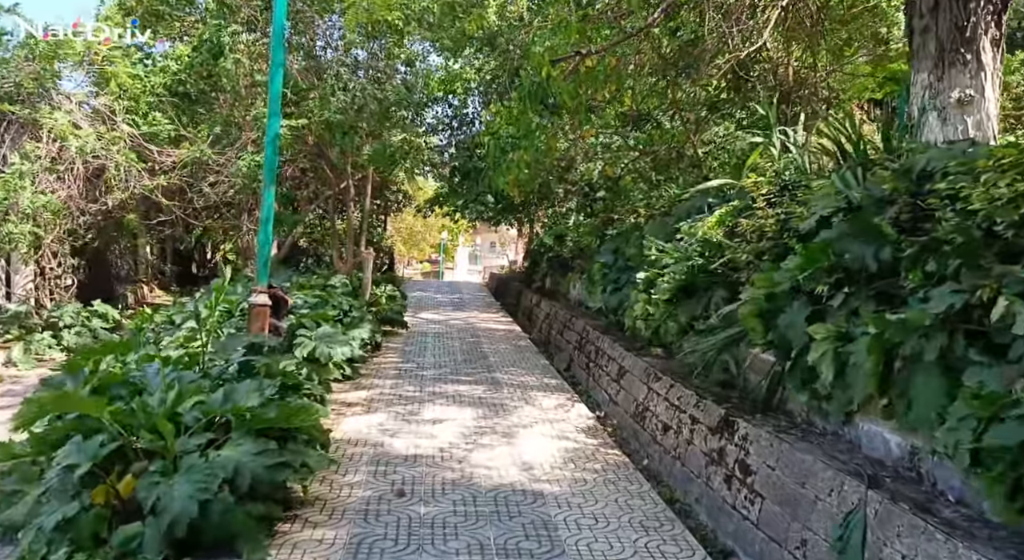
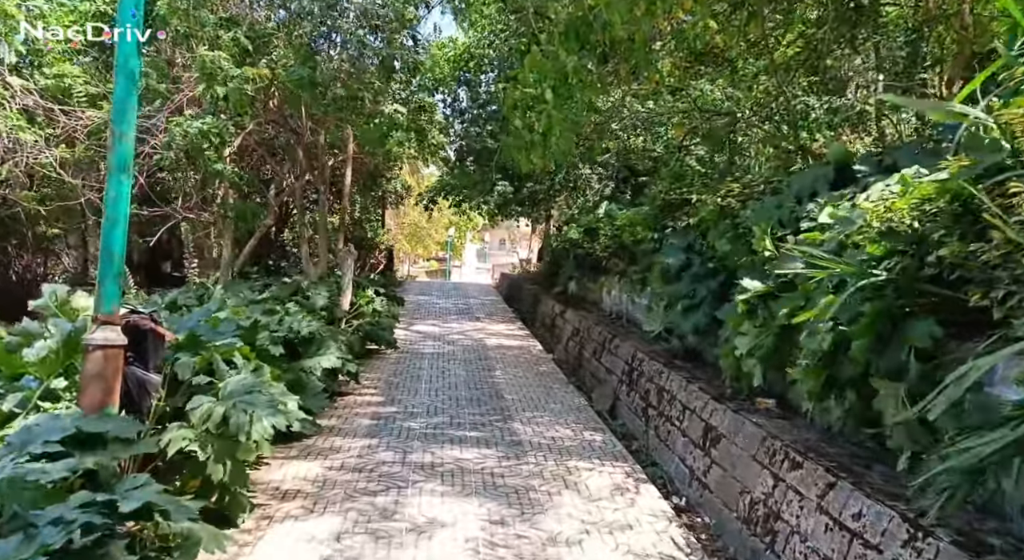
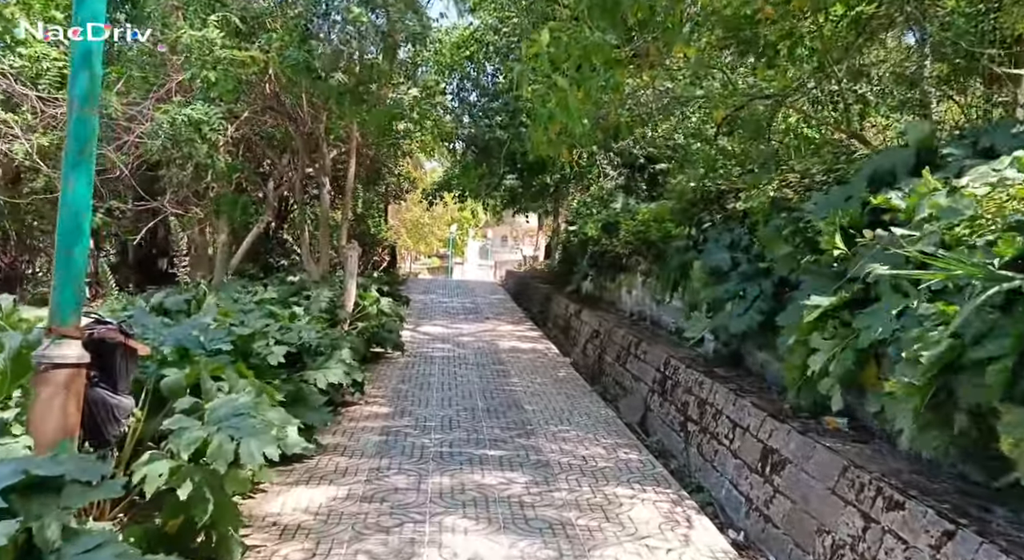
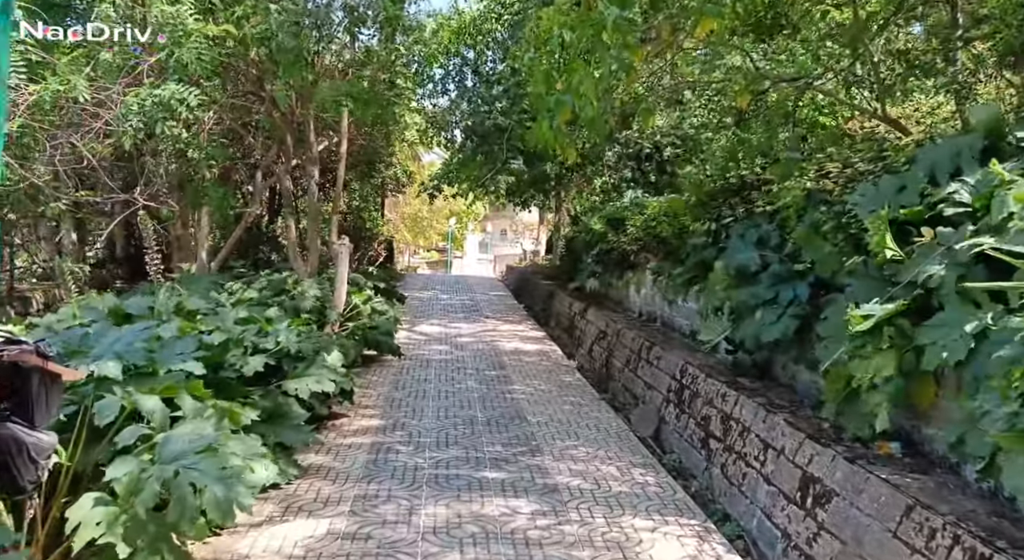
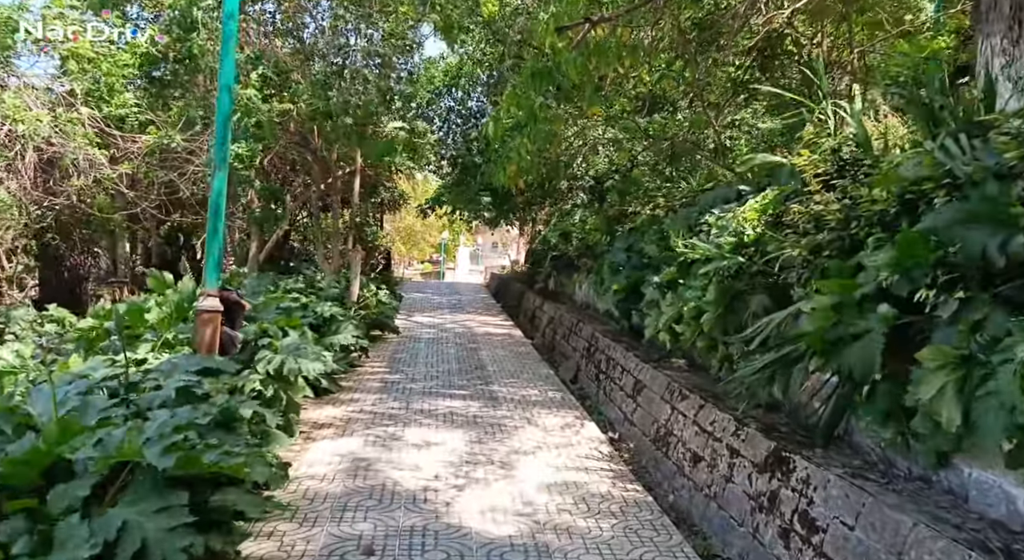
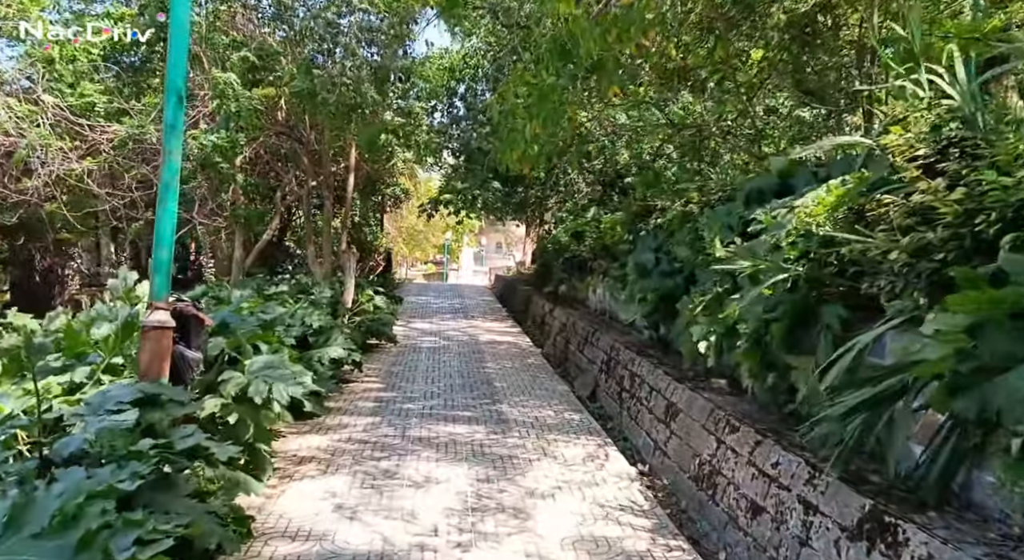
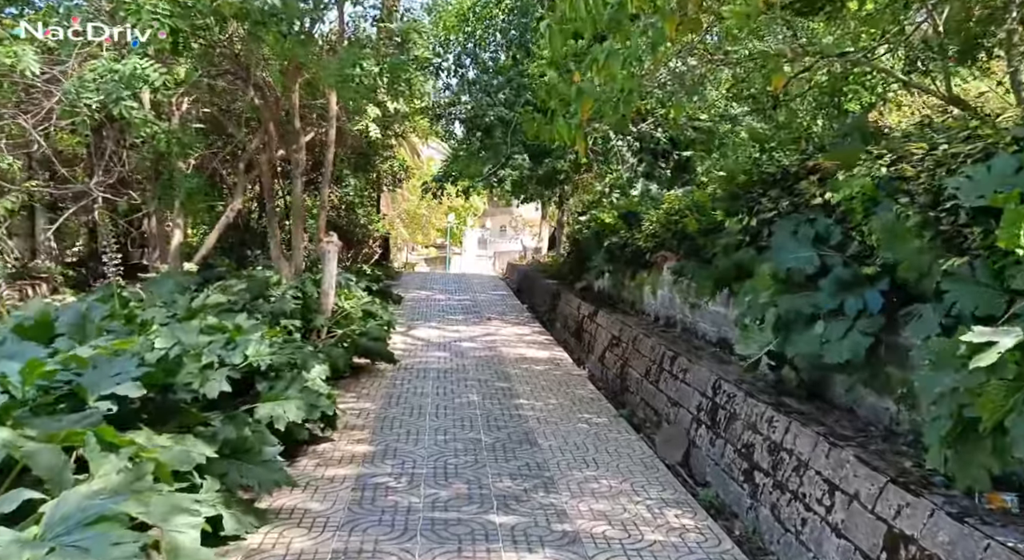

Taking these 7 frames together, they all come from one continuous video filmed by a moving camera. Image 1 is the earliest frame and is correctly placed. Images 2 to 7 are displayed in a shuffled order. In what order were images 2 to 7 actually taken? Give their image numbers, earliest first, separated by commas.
5, 6, 2, 3, 4, 7
